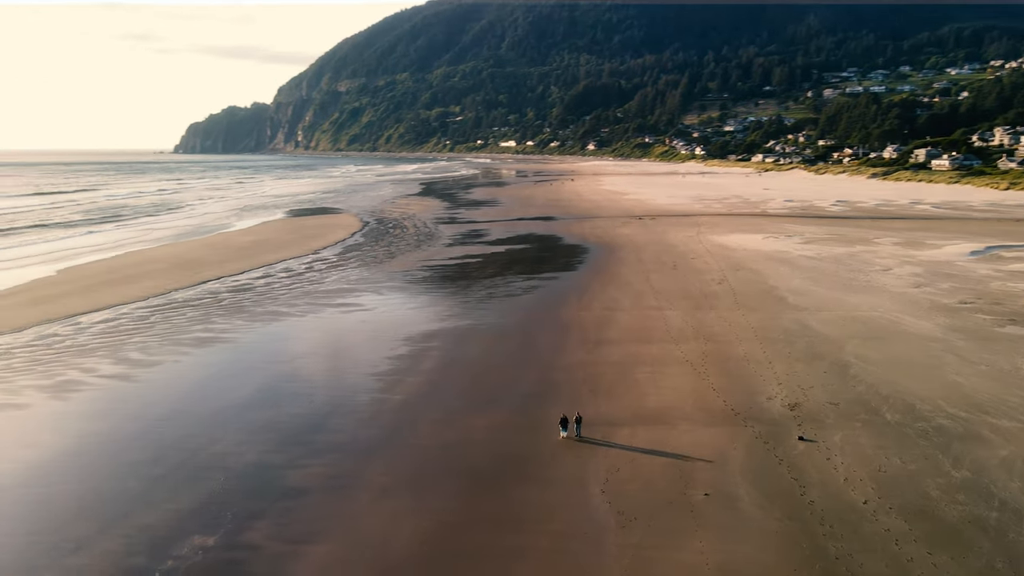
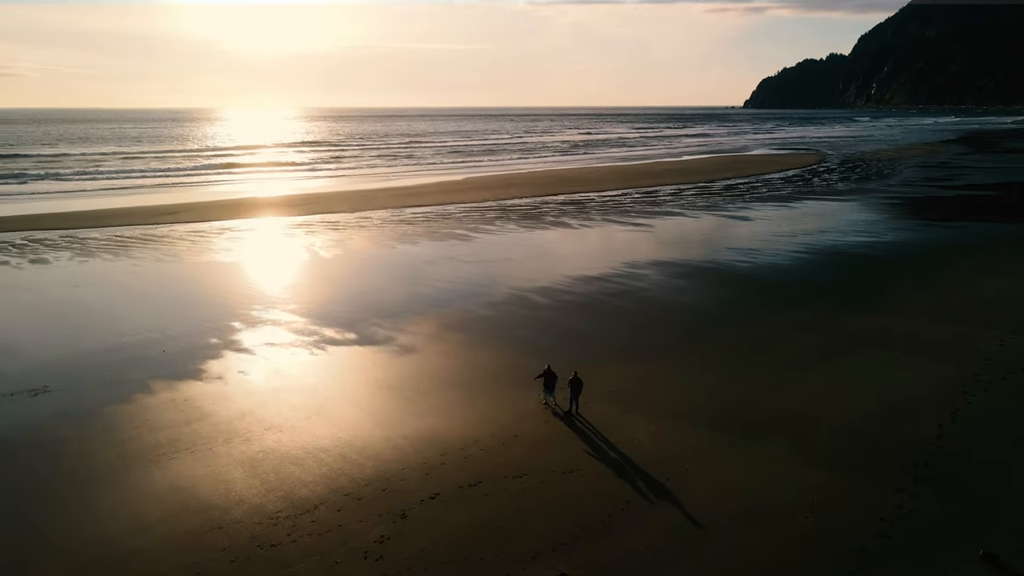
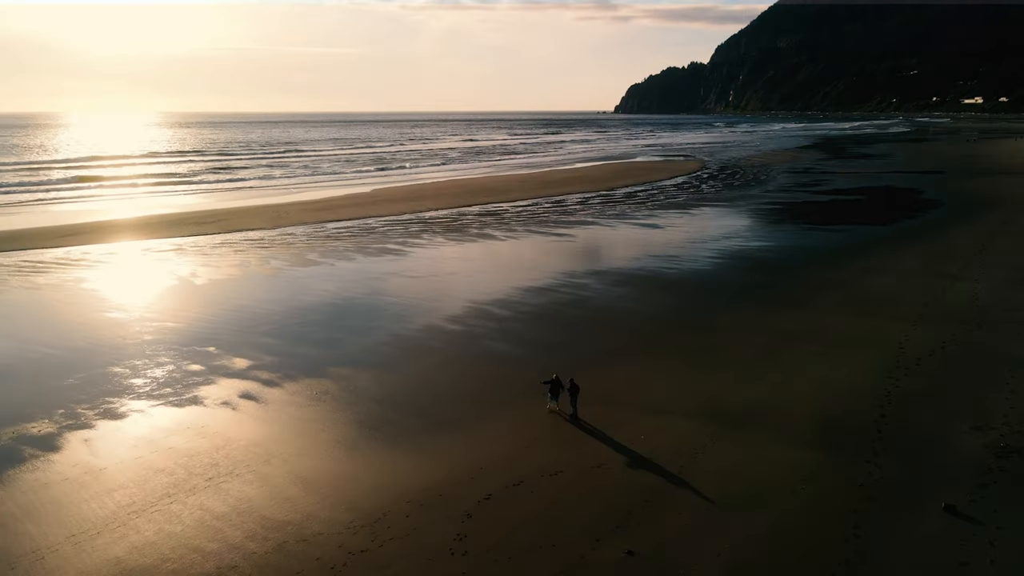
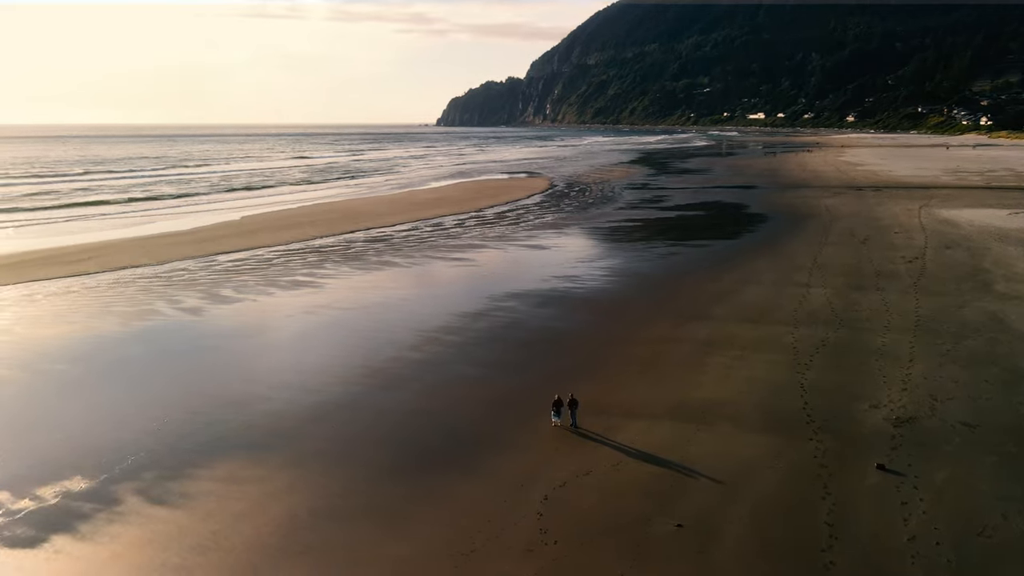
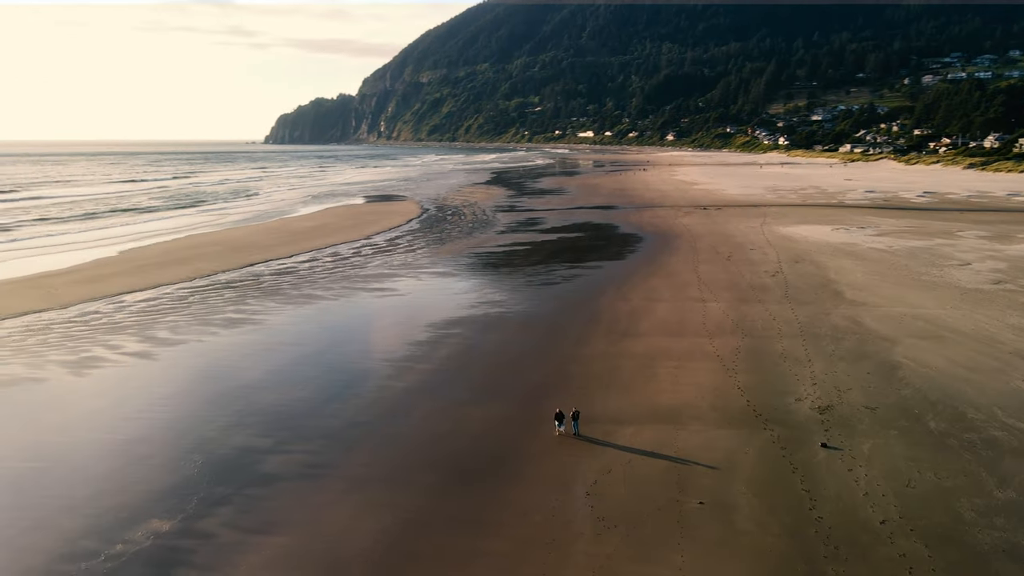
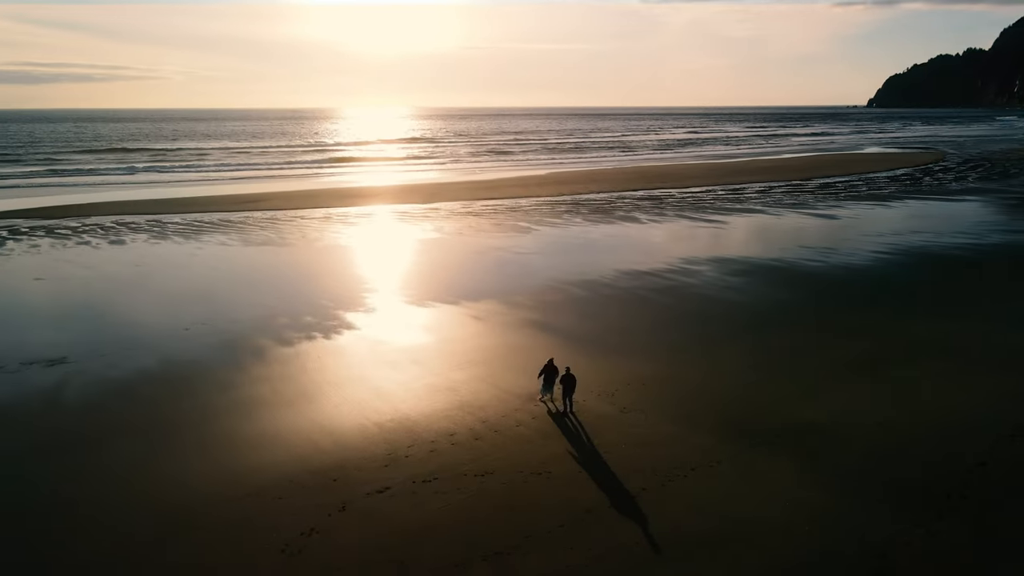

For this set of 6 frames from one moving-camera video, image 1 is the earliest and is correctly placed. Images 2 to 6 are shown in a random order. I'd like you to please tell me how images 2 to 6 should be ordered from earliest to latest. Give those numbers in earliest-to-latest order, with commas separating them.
5, 4, 3, 2, 6
